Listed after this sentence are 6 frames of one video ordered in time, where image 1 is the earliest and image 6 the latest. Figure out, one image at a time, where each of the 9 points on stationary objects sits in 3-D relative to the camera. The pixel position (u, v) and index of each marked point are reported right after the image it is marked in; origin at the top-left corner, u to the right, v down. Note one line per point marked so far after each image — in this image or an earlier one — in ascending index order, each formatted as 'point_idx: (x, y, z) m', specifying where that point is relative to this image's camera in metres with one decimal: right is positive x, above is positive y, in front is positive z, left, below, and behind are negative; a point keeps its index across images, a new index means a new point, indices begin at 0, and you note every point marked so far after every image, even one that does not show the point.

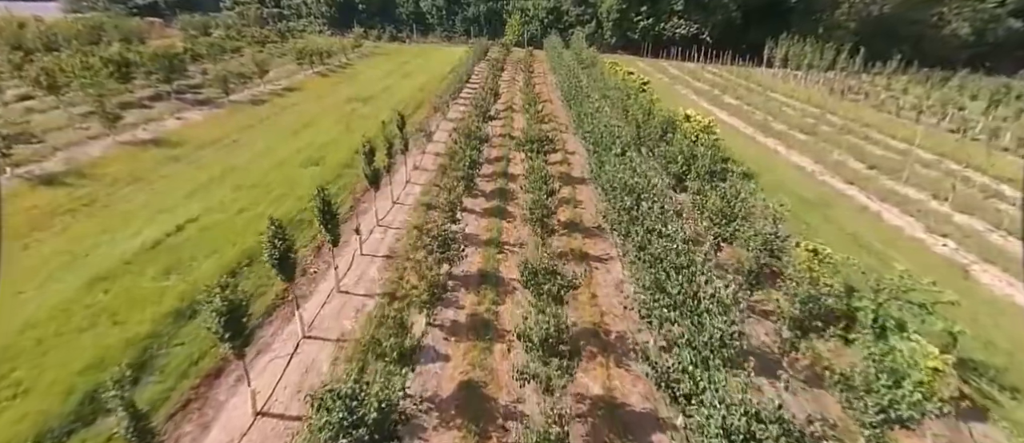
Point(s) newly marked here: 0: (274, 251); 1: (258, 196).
0: (-5.1, -0.6, +9.8) m
1: (-9.9, +0.9, +17.8) m
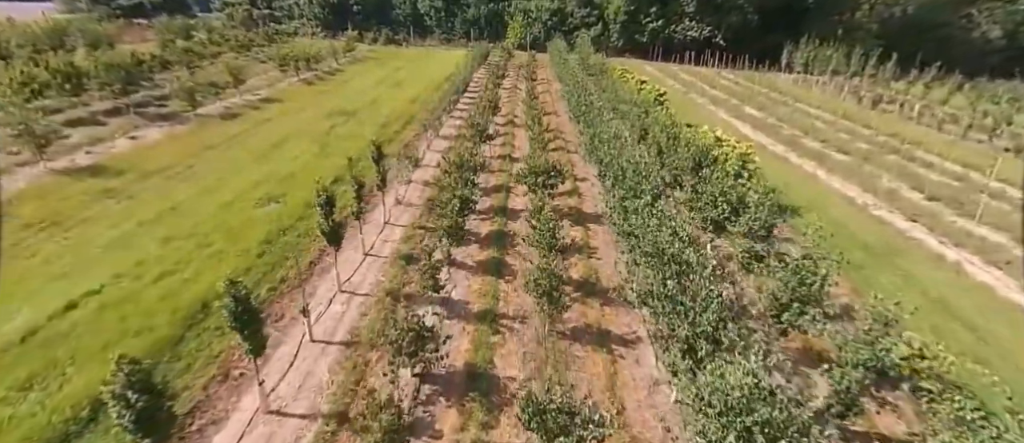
0: (-5.1, -2.5, +6.2) m
1: (-9.9, -1.0, +14.2) m
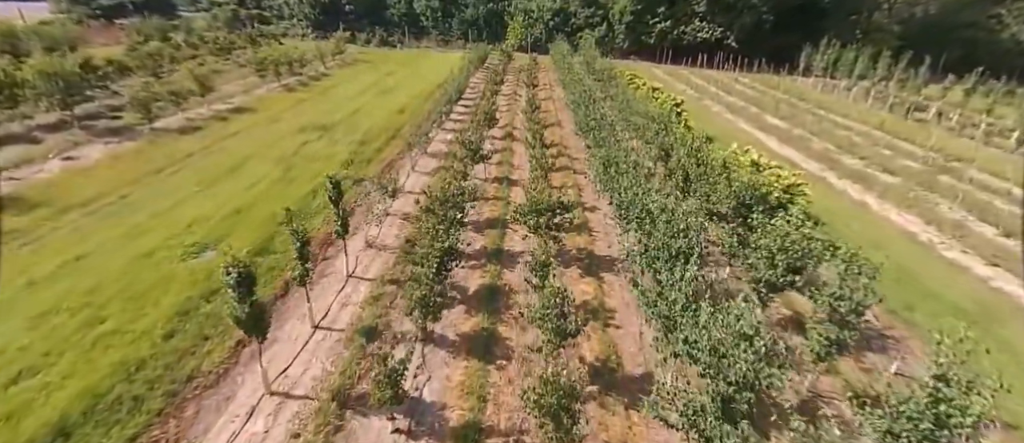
0: (-5.3, -4.2, +2.5) m
1: (-10.1, -2.6, +10.5) m
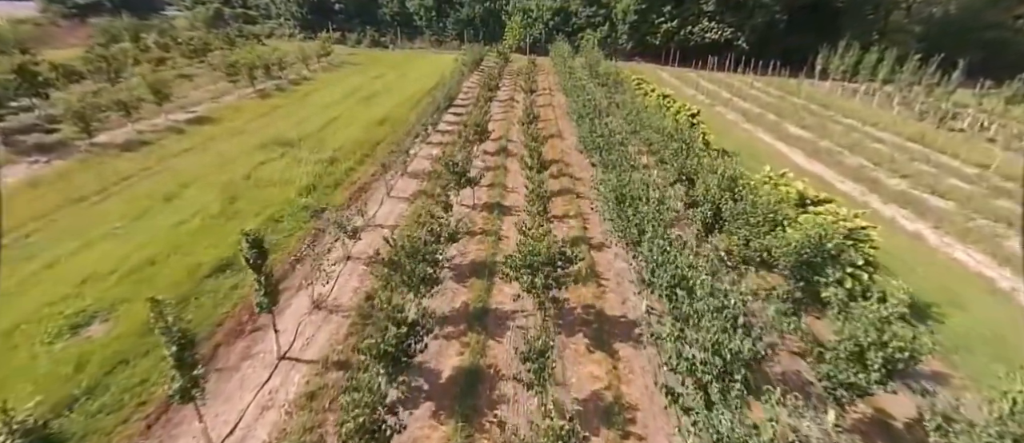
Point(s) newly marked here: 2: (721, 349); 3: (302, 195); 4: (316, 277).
0: (-5.7, -5.6, -1.0) m
1: (-10.4, -4.1, +7.0) m
2: (+3.5, -2.1, +7.9) m
3: (-8.3, +1.0, +18.2) m
4: (-5.7, -1.6, +13.4) m
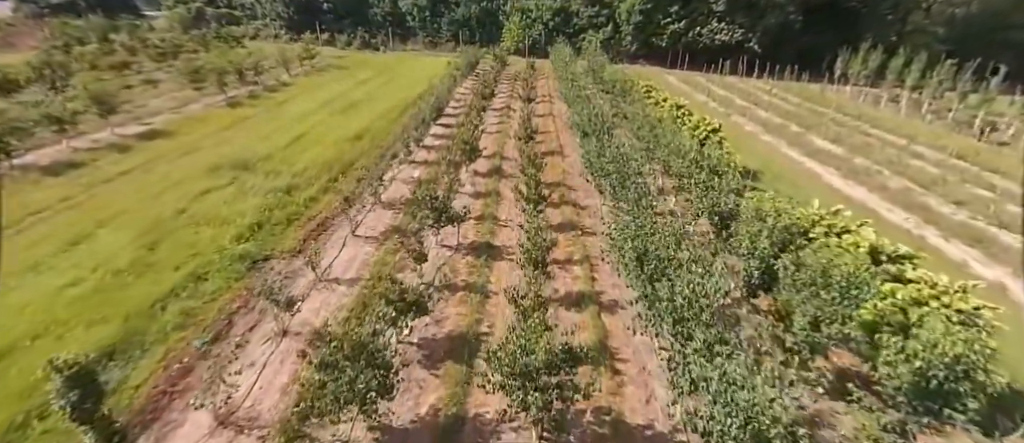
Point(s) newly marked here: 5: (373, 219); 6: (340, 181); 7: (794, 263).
0: (-6.0, -7.2, -4.5) m
1: (-10.7, -5.6, +3.5) m
2: (+3.2, -3.7, +4.3) m
3: (-8.6, -0.6, +14.7) m
4: (-6.0, -3.2, +9.9) m
5: (-5.1, +0.1, +17.1) m
6: (-7.3, +1.7, +19.4) m
7: (+6.7, -0.9, +10.4) m
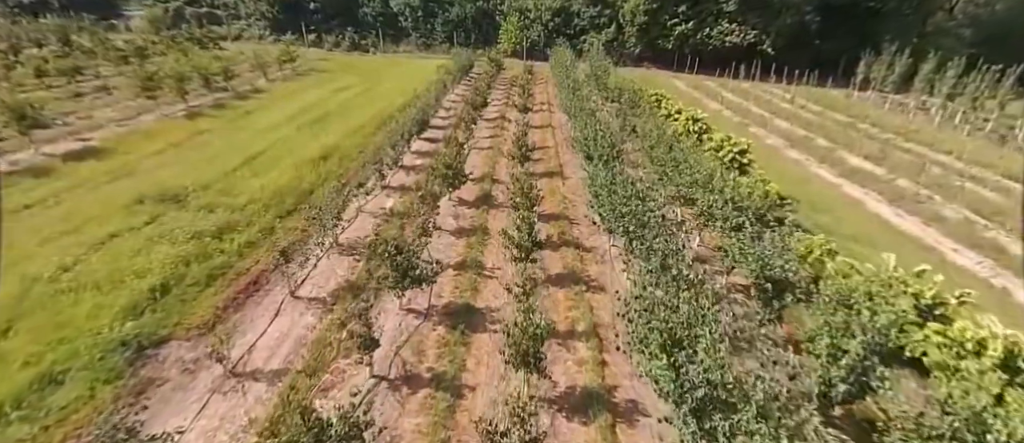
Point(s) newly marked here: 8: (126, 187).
0: (-6.4, -8.8, -8.2) m
1: (-11.1, -7.2, -0.2) m
2: (+2.8, -5.3, +0.6) m
3: (-9.0, -2.2, +11.0) m
4: (-6.5, -4.8, +6.2) m
5: (-5.6, -1.5, +13.4) m
6: (-7.7, +0.1, +15.8) m
7: (+6.2, -2.6, +6.8) m
8: (-15.4, +1.4, +18.4) m
